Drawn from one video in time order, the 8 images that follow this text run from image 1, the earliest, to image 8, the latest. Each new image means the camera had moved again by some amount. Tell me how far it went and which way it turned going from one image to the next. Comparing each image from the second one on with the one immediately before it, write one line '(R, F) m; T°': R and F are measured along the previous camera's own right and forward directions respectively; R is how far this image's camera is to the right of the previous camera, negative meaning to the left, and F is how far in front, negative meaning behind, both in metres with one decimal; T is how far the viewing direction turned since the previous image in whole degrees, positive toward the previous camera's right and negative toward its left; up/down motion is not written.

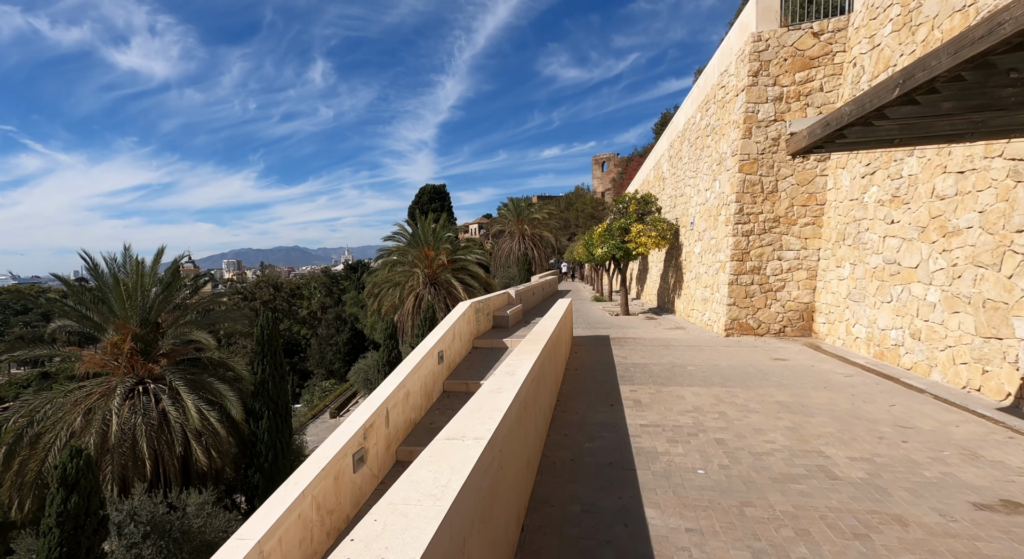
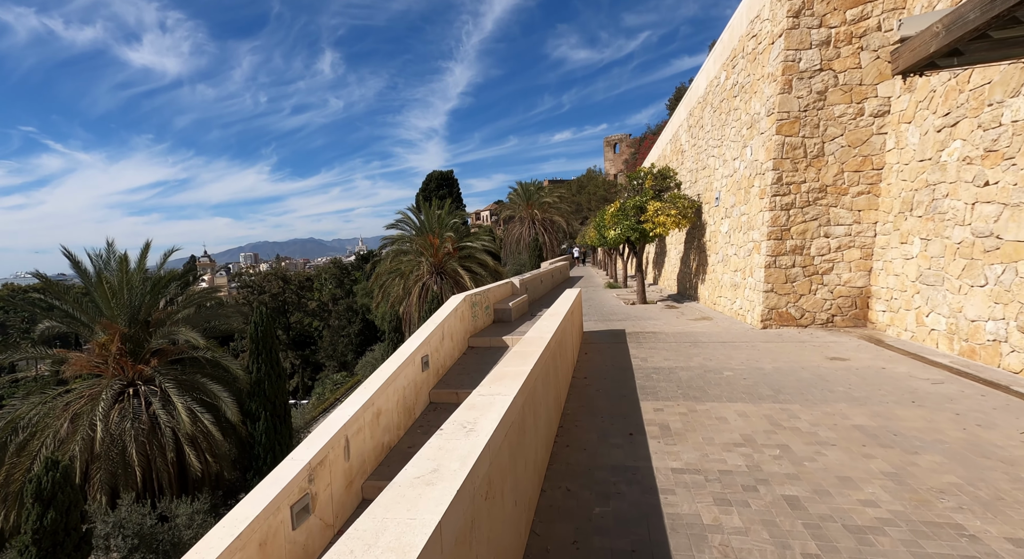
(+0.3, +1.4) m; -2°
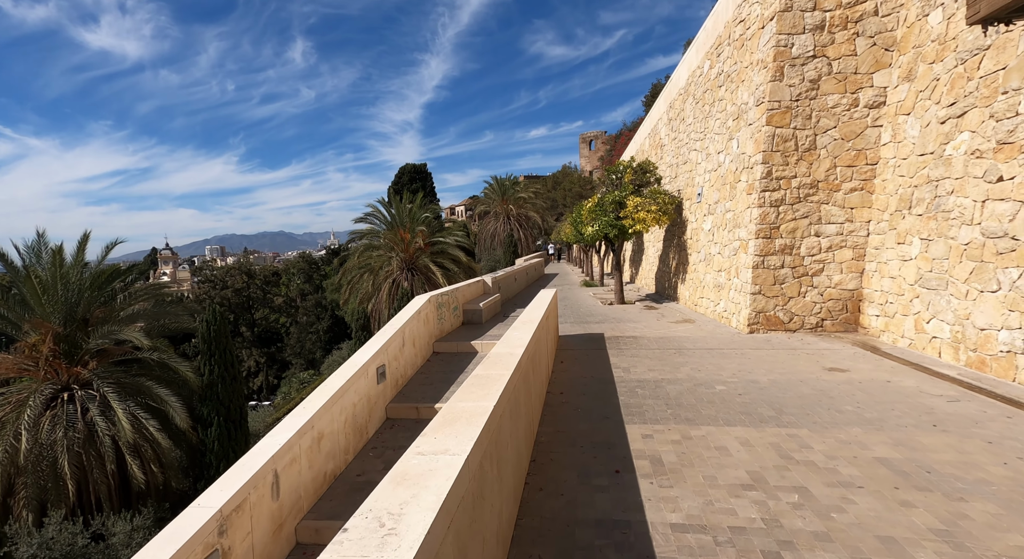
(+0.1, +0.8) m; +3°
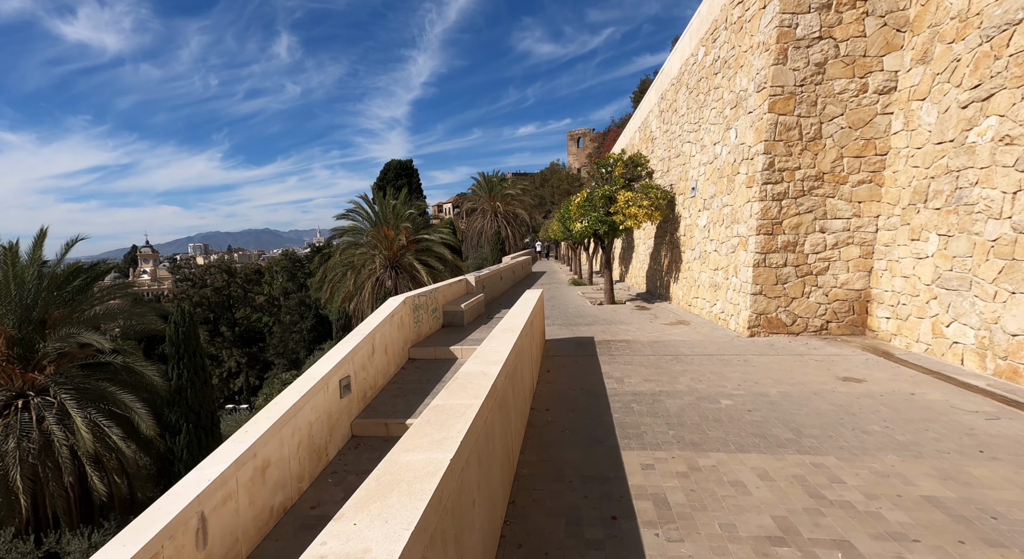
(+0.1, +0.7) m; +1°
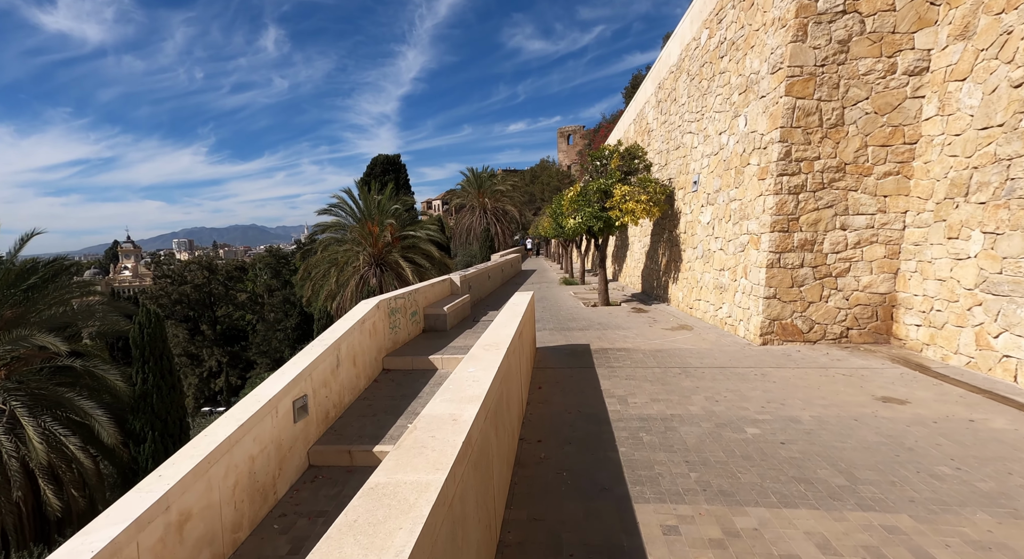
(0.0, +0.8) m; +1°
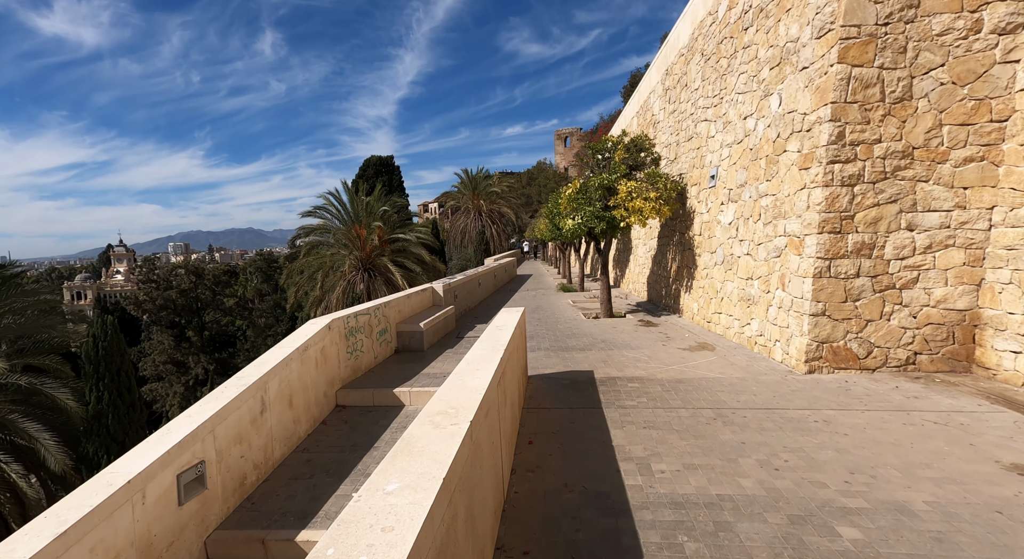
(+0.1, +1.3) m; 0°
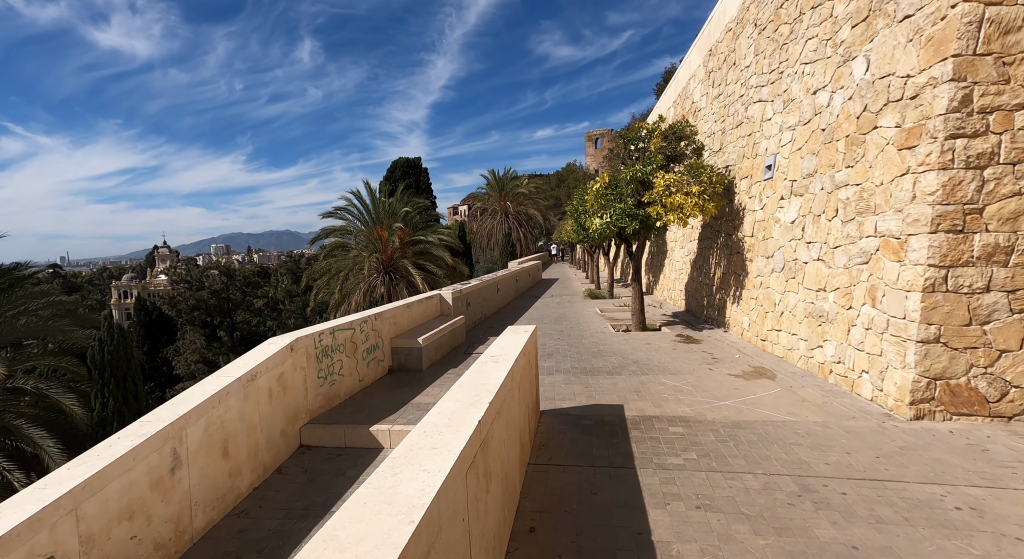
(+0.2, +1.2) m; -3°
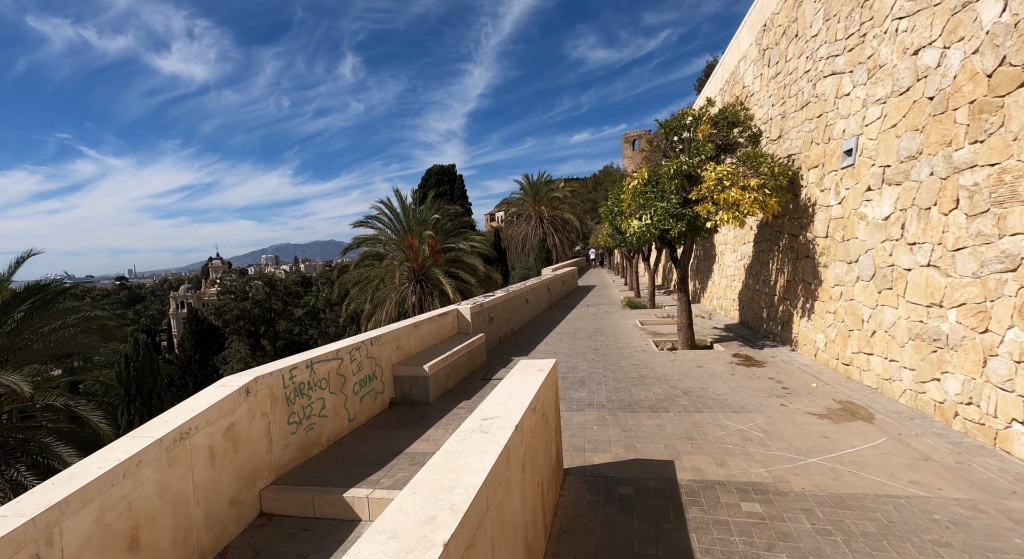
(+0.2, +1.0) m; -5°
